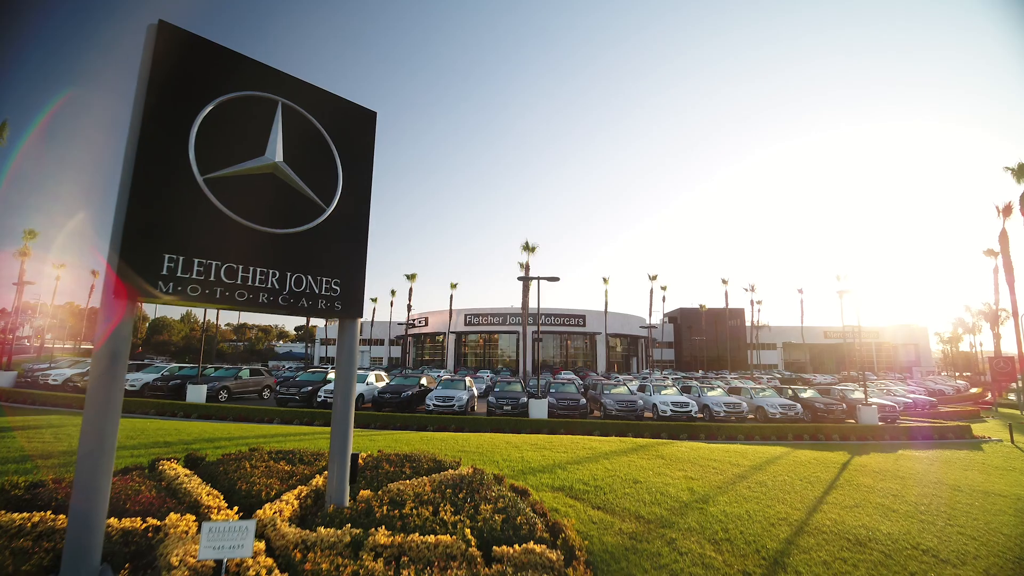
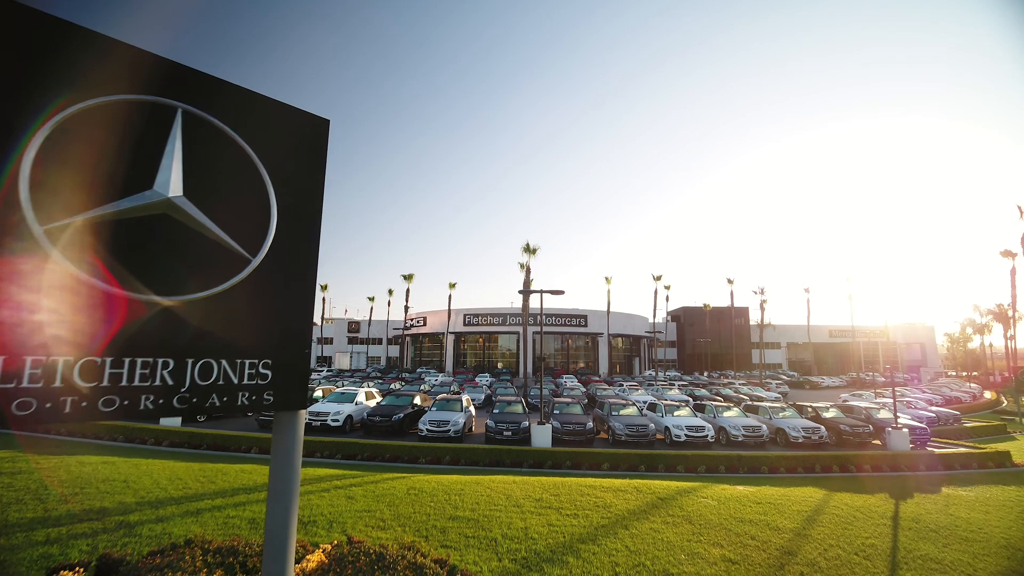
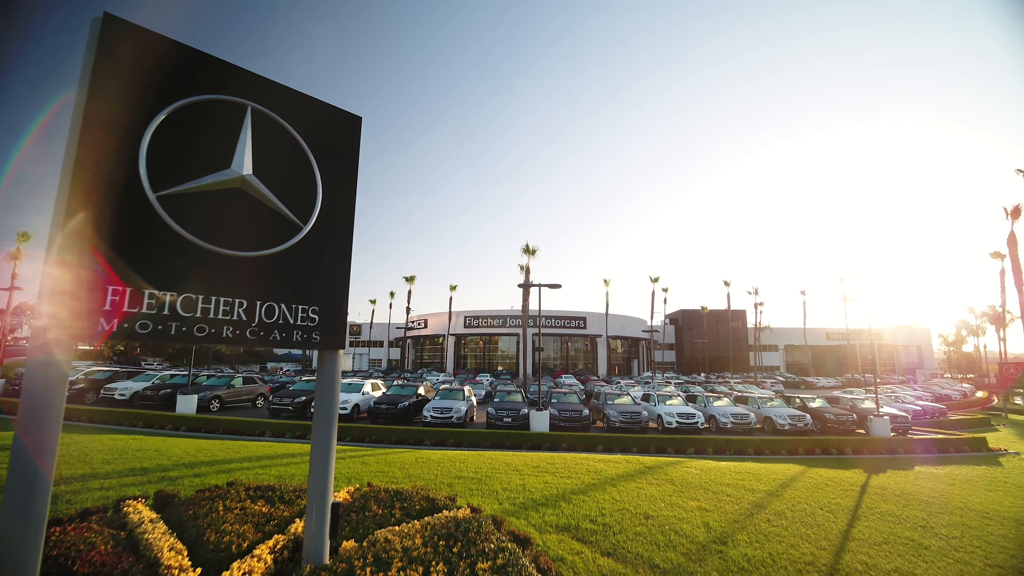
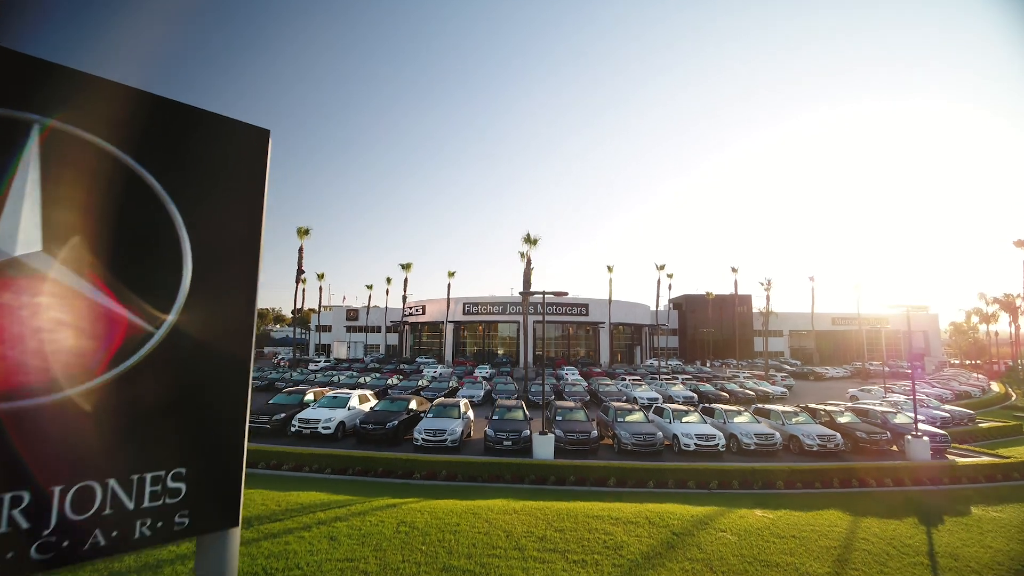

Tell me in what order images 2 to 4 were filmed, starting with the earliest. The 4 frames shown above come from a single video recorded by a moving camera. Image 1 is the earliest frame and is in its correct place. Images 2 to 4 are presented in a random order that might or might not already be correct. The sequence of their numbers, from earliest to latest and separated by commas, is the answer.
3, 2, 4
